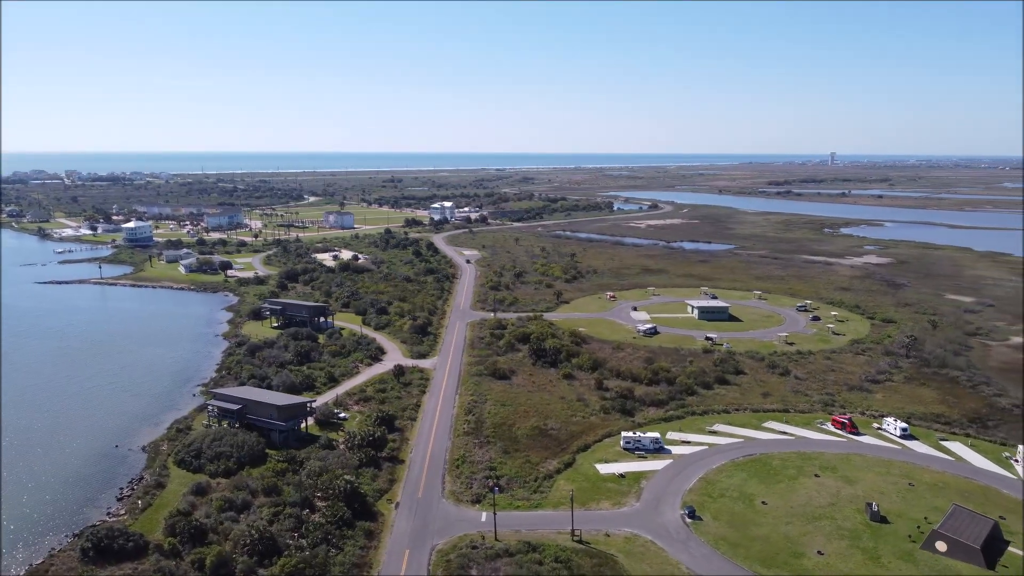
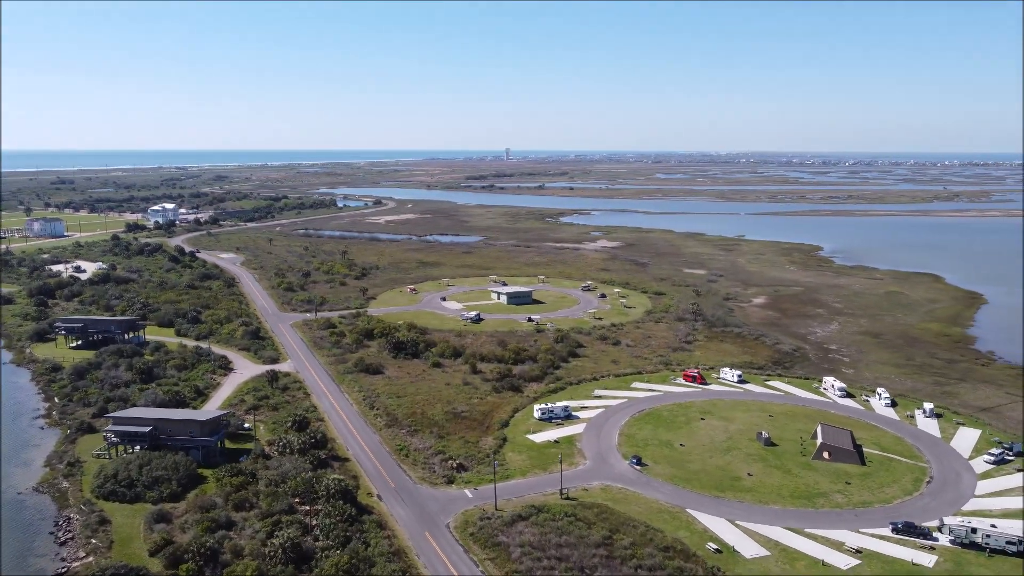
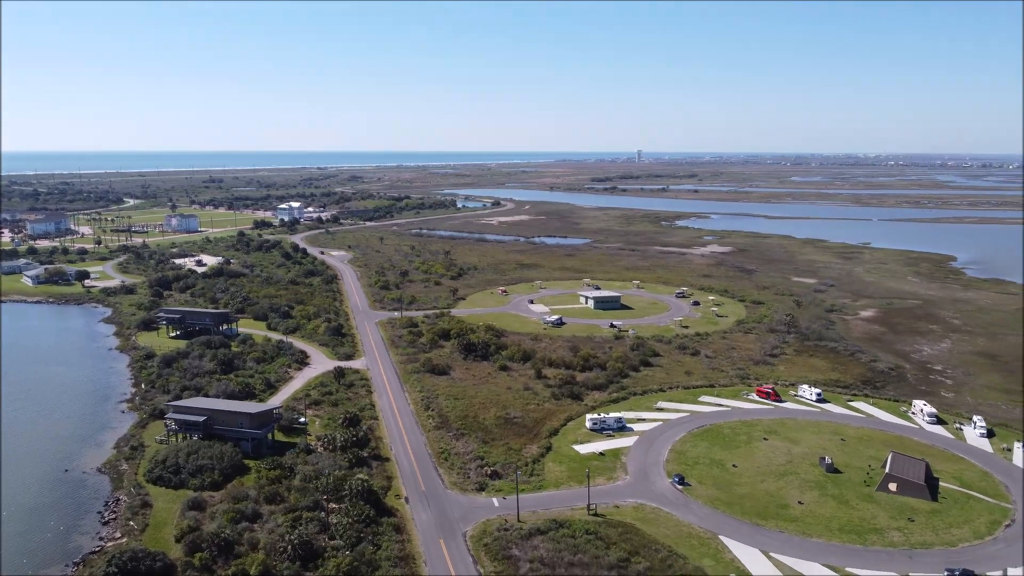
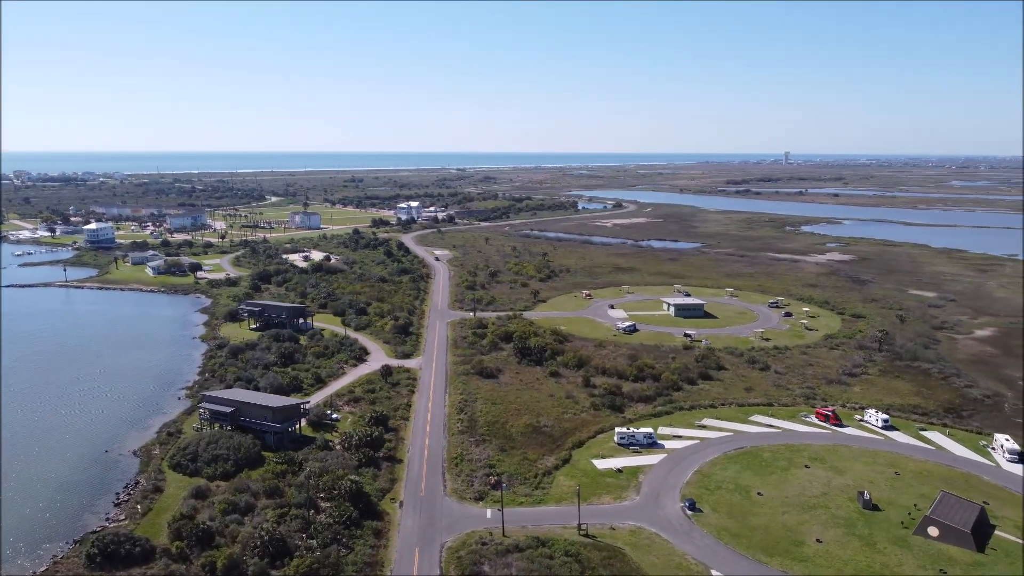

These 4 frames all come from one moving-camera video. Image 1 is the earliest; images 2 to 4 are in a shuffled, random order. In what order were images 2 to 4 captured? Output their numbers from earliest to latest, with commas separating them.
4, 3, 2
